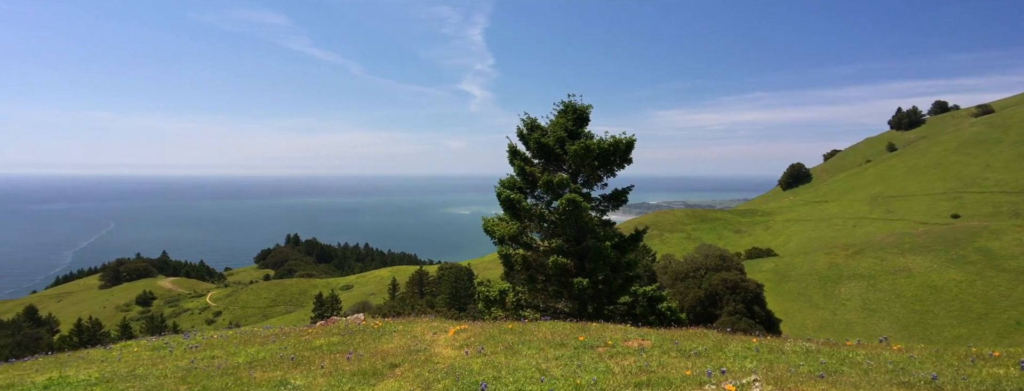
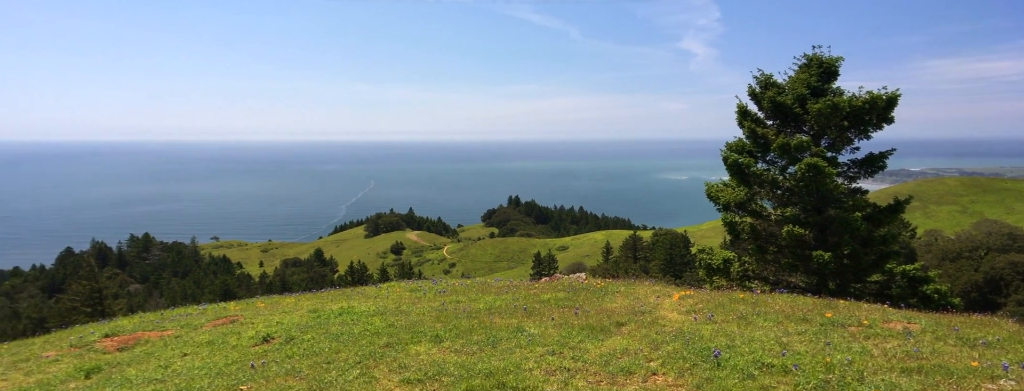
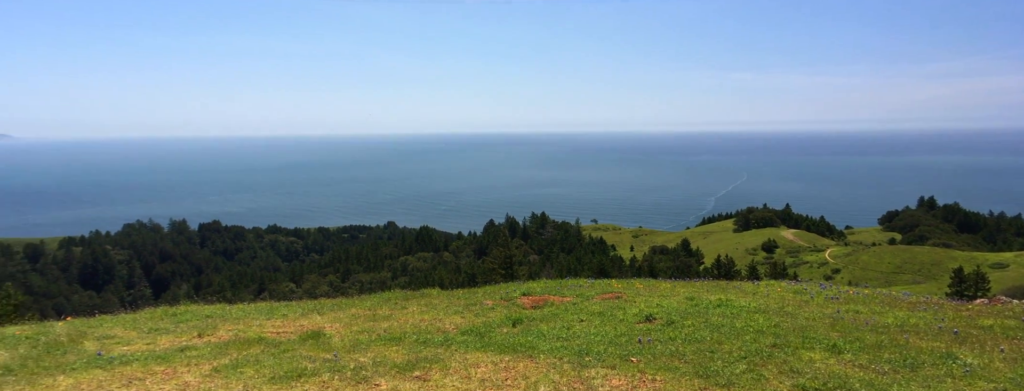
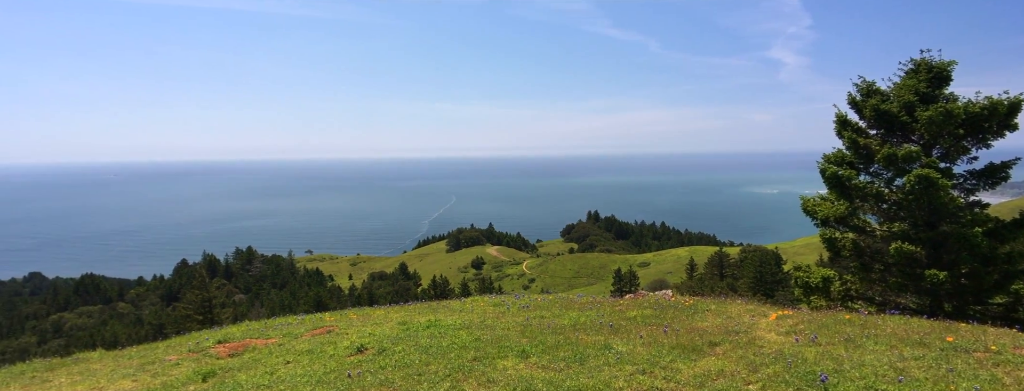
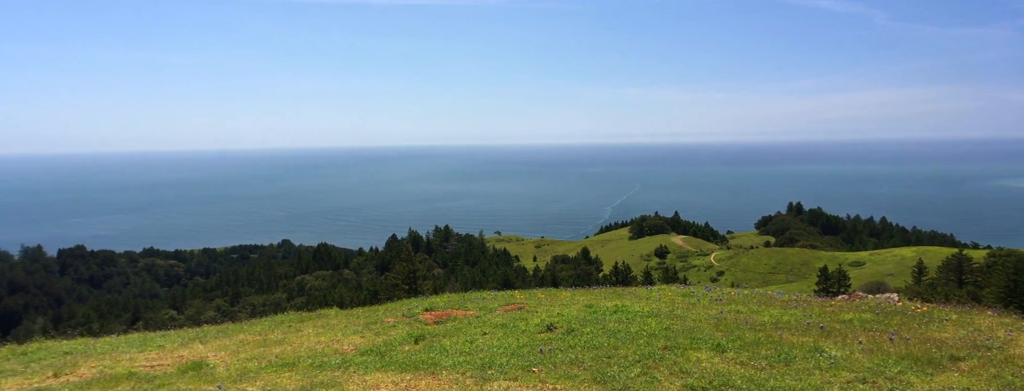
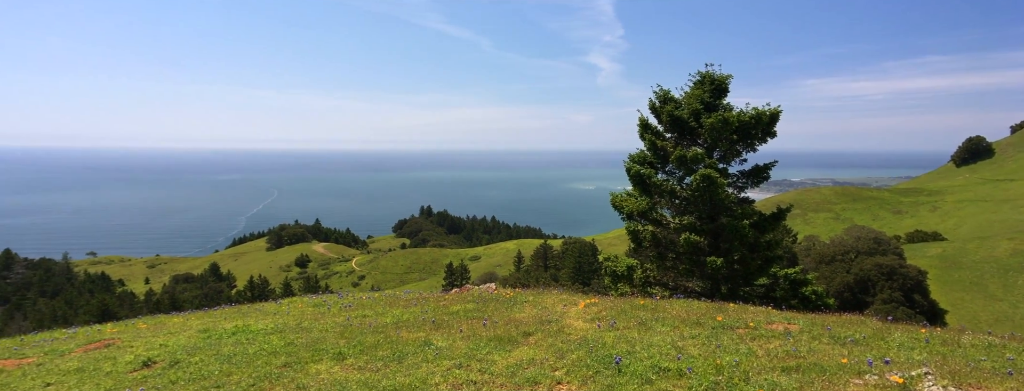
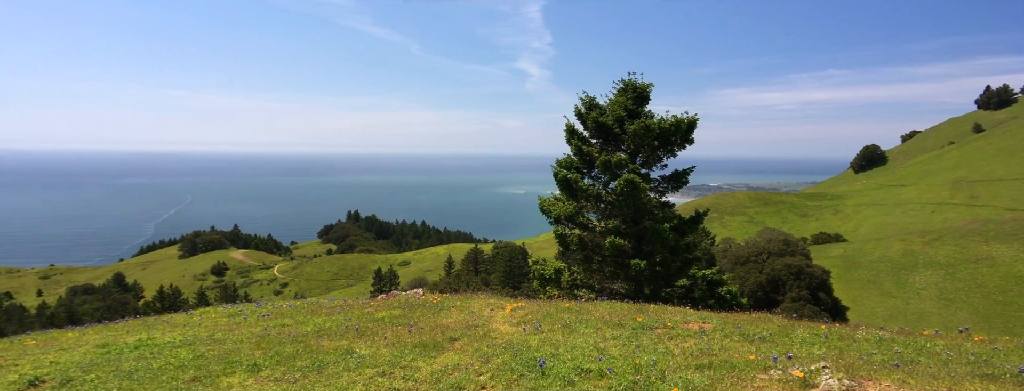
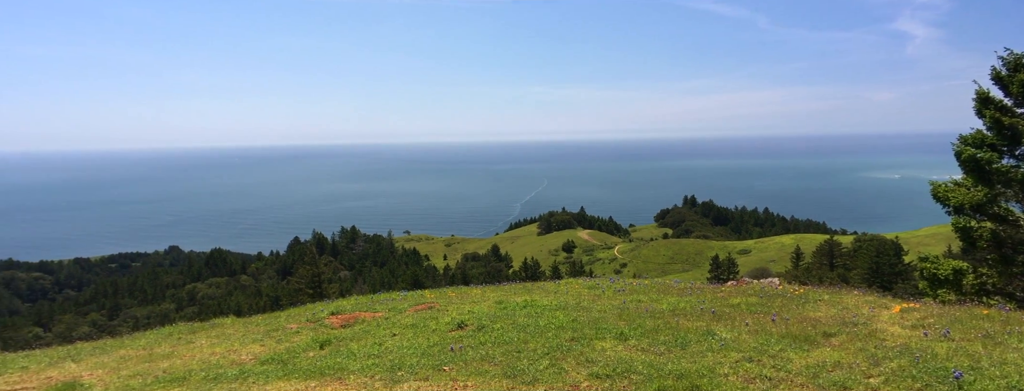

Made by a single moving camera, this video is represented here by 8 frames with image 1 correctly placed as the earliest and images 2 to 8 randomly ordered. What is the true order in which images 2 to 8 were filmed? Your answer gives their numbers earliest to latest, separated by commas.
7, 6, 2, 4, 8, 5, 3
